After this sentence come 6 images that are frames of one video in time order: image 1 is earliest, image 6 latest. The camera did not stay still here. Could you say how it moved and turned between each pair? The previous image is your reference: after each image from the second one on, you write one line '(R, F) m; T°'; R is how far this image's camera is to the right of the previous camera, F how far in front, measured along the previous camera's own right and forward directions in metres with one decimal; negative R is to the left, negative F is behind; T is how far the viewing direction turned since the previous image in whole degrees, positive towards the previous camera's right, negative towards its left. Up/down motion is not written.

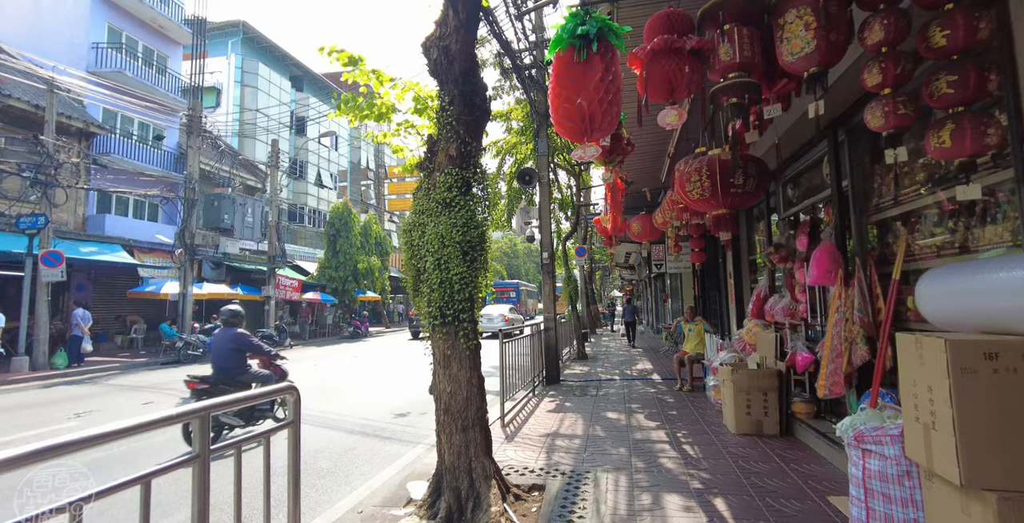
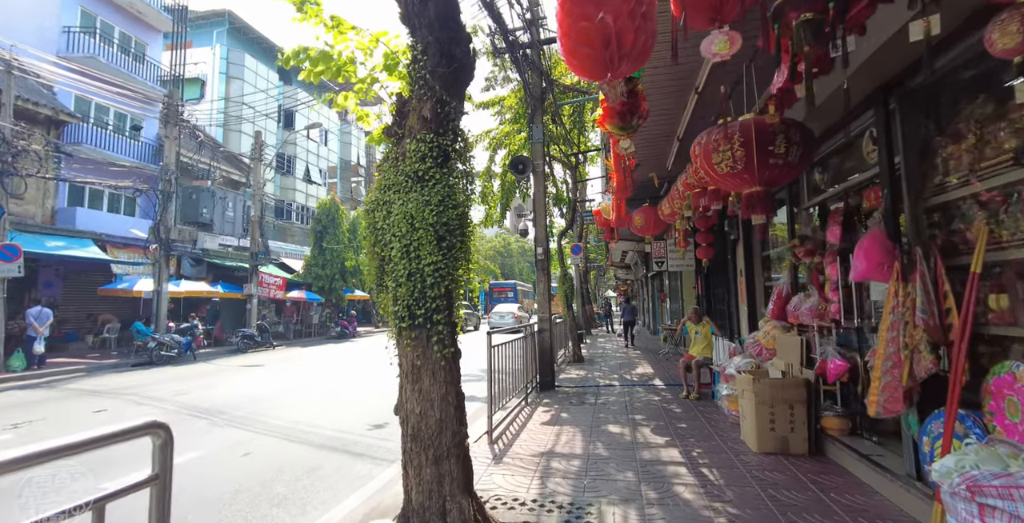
(0.0, +0.7) m; +1°
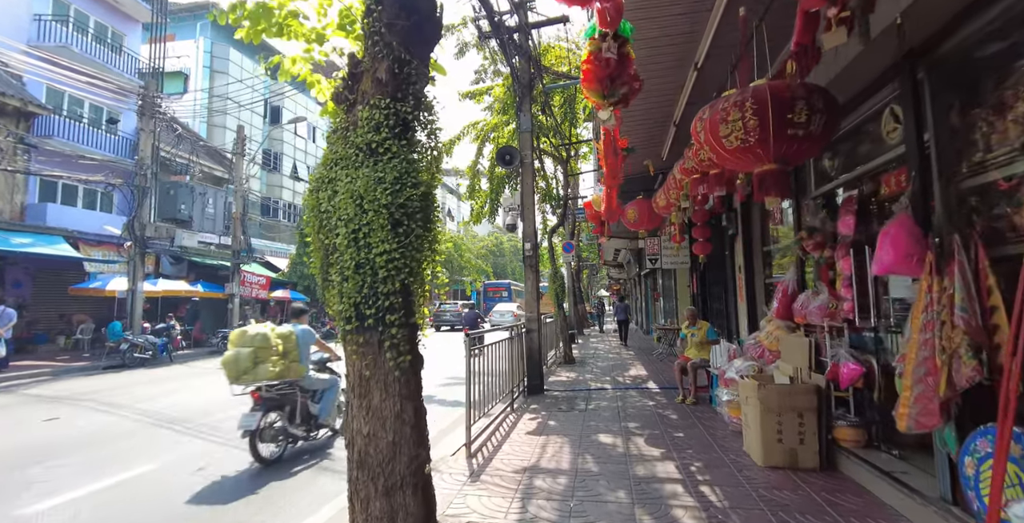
(+0.1, +0.5) m; +1°
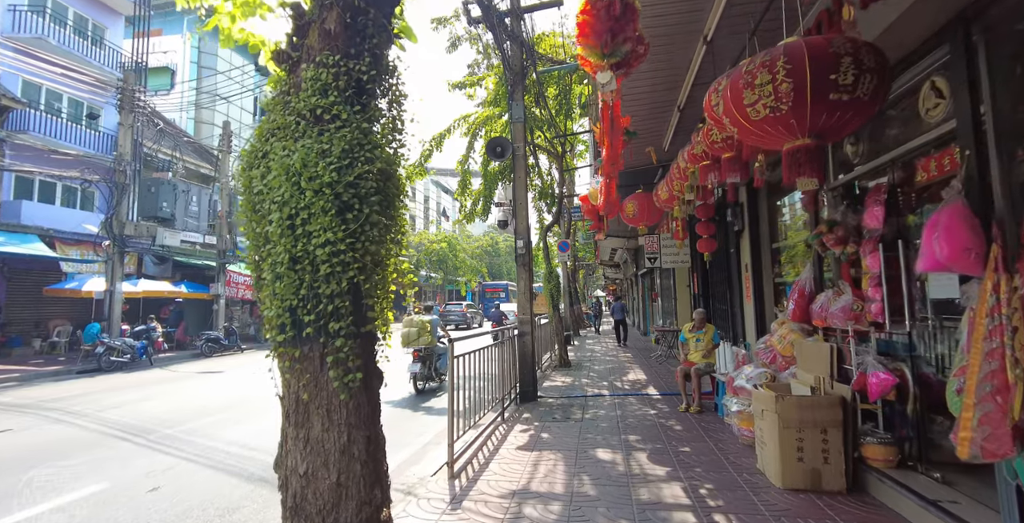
(+0.1, +0.5) m; 0°
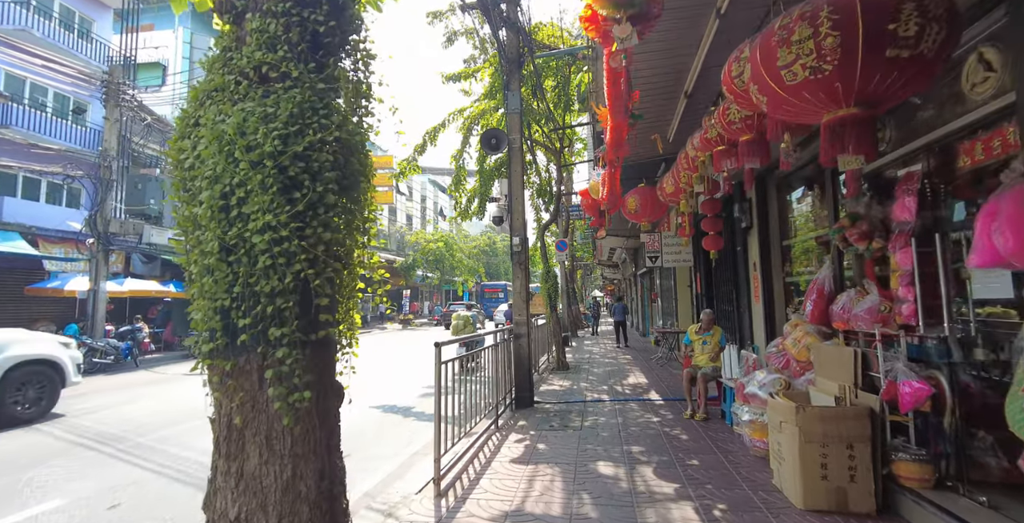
(0.0, +0.4) m; 0°
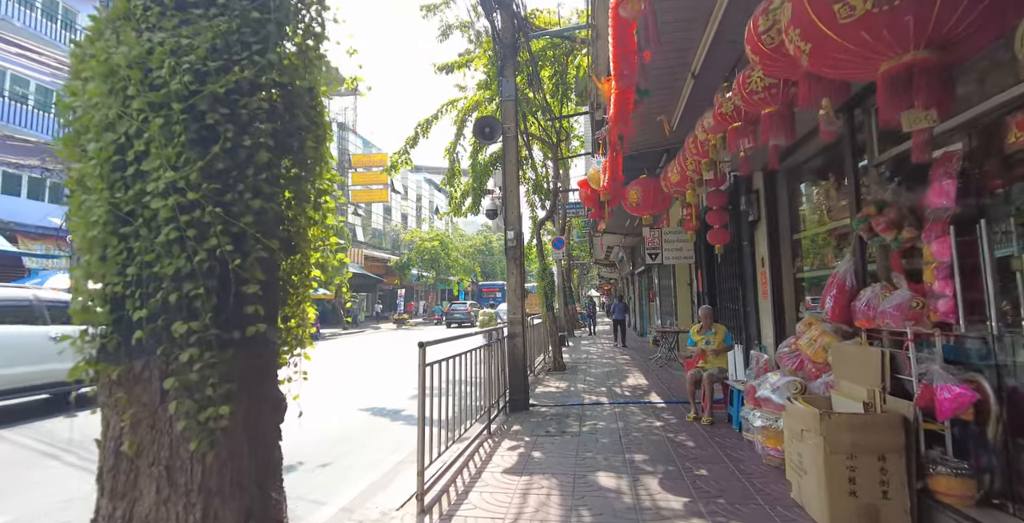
(0.0, +0.3) m; 0°
